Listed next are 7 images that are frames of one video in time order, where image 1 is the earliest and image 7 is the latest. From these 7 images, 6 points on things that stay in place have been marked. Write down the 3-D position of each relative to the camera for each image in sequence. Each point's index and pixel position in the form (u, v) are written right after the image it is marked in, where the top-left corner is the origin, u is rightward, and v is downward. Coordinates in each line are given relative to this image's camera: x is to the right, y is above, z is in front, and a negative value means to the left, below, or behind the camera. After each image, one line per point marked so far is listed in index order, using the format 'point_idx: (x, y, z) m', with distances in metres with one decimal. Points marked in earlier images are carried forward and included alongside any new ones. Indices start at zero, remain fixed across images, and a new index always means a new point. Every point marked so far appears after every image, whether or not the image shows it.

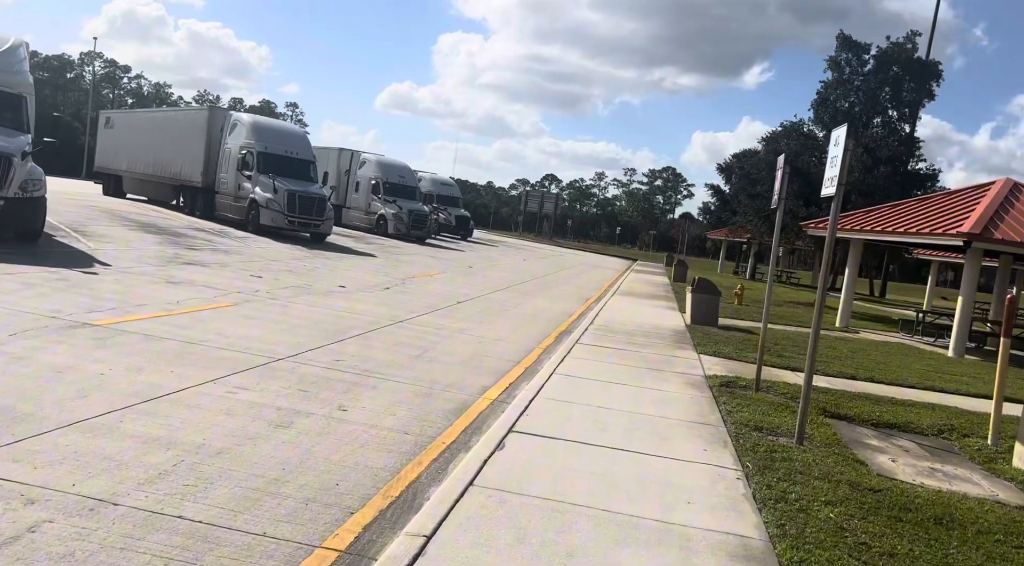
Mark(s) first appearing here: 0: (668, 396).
0: (+1.7, -1.2, +8.0) m
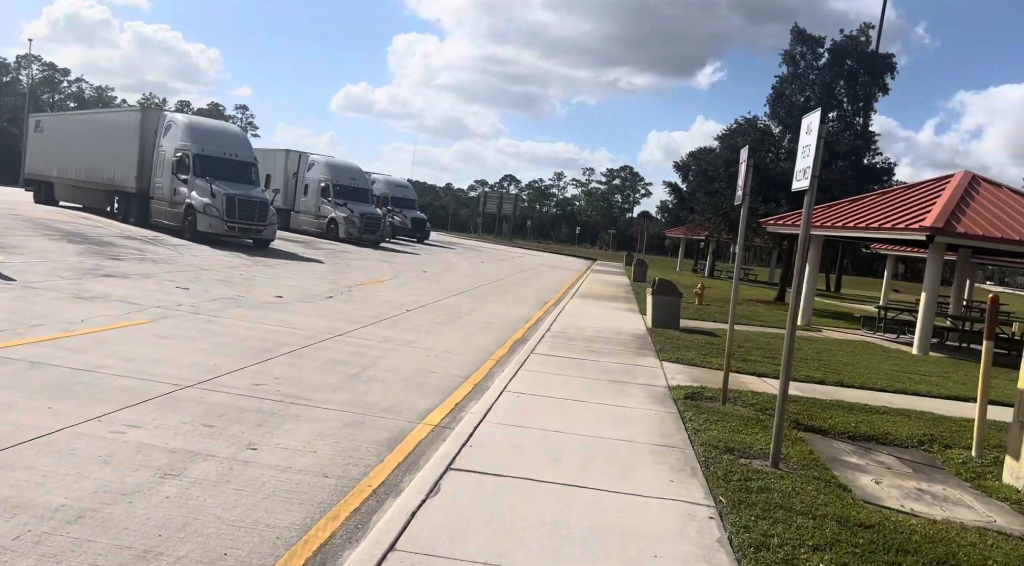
0: (+1.1, -1.3, +7.3) m
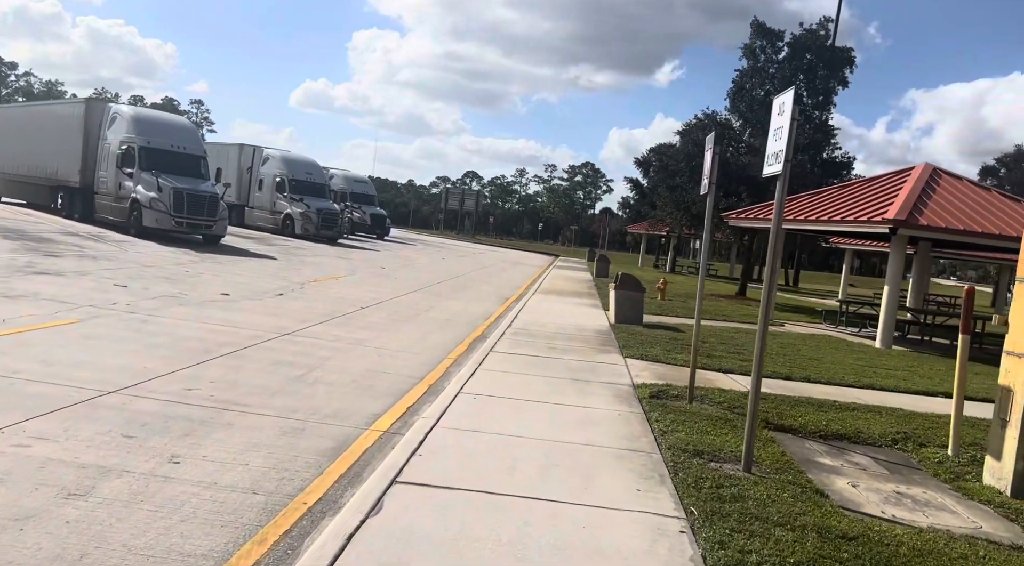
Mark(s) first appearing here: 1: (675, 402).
0: (+0.7, -1.2, +6.8) m
1: (+1.7, -1.2, +7.7) m
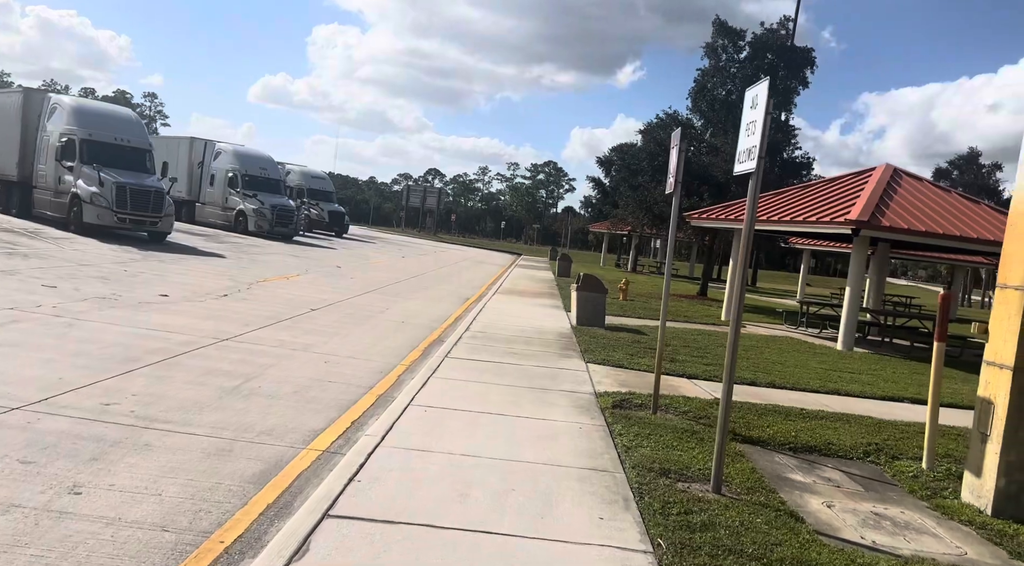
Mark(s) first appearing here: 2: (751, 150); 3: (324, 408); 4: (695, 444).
0: (+0.3, -1.2, +6.4) m
1: (+1.3, -1.3, +7.3) m
2: (+1.6, +0.9, +4.9) m
3: (-1.7, -1.2, +6.8) m
4: (+1.5, -1.4, +6.2) m
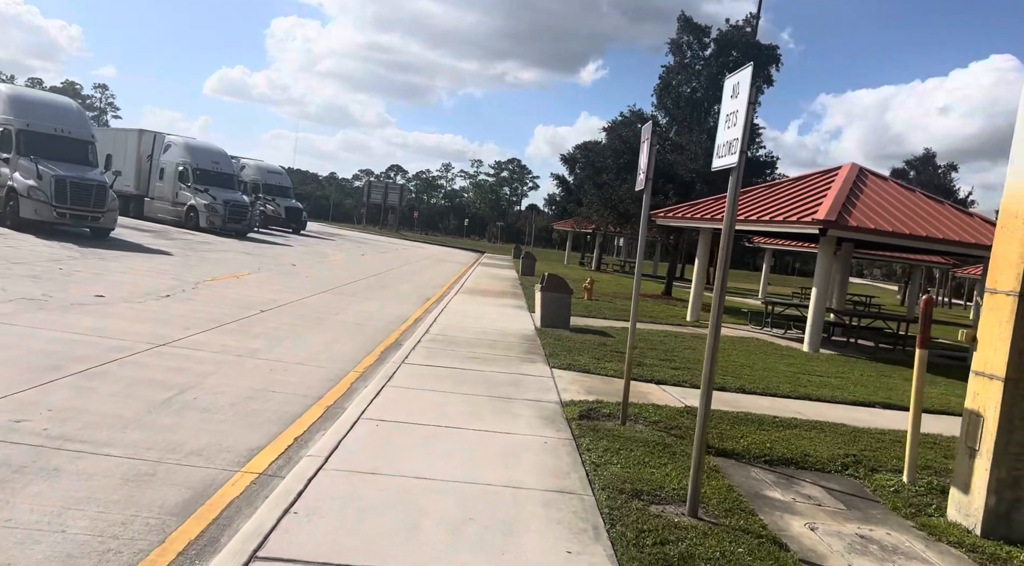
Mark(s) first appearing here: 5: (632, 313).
0: (0.0, -1.3, +5.9) m
1: (+0.9, -1.3, +6.9) m
2: (+1.3, +0.9, +4.5) m
3: (-2.1, -1.2, +6.3) m
4: (+1.2, -1.4, +5.8) m
5: (+1.1, -0.3, +7.0) m
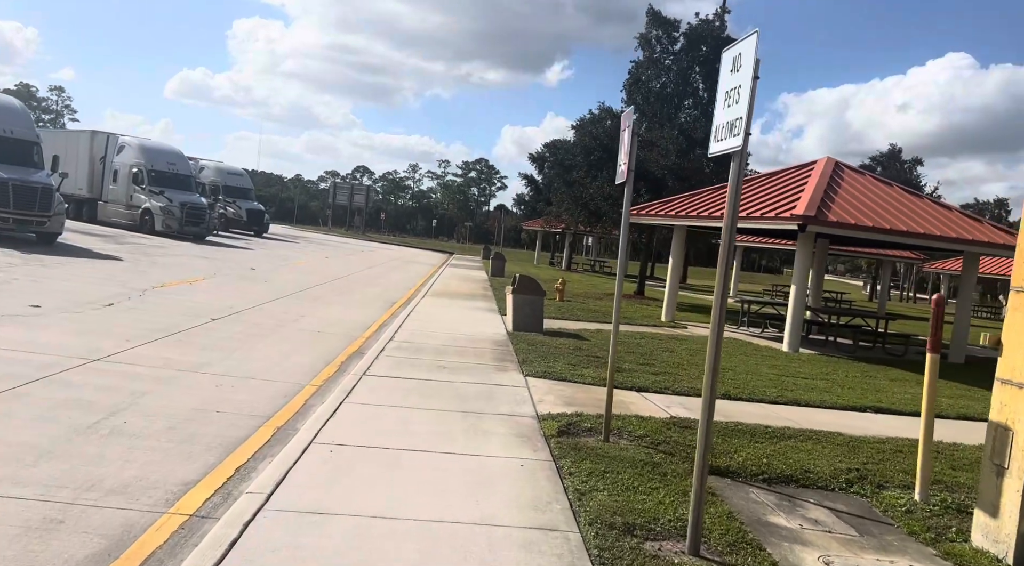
0: (-0.2, -1.3, +5.2) m
1: (+0.6, -1.3, +6.2) m
2: (+1.2, +0.8, +3.9) m
3: (-2.3, -1.2, +5.5) m
4: (+1.0, -1.4, +5.2) m
5: (+0.9, -0.3, +6.4) m
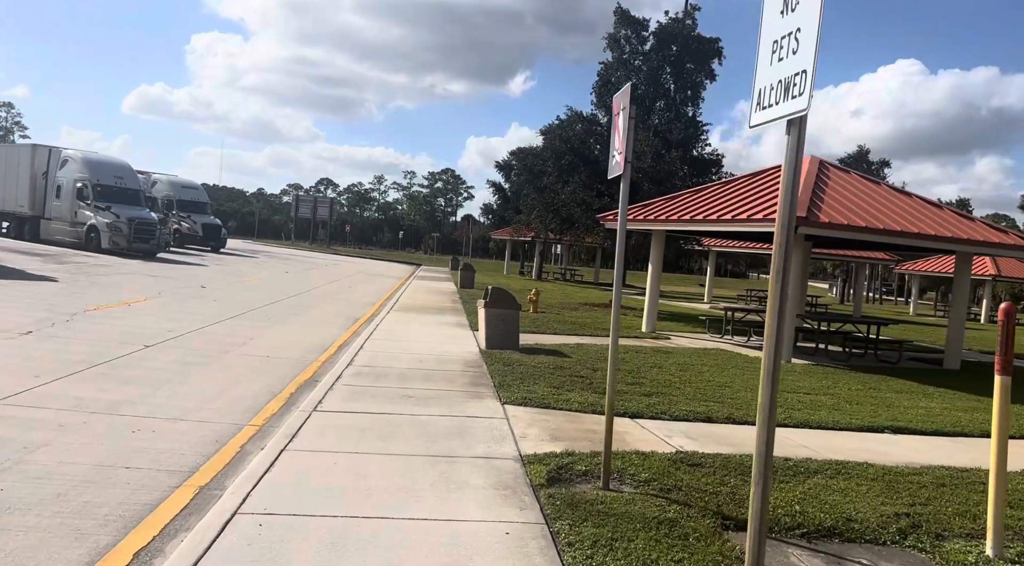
0: (-0.3, -1.4, +4.1) m
1: (+0.5, -1.4, +5.1) m
2: (+1.1, +0.8, +2.9) m
3: (-2.4, -1.4, +4.3) m
4: (+0.9, -1.5, +4.1) m
5: (+0.7, -0.4, +5.3) m
